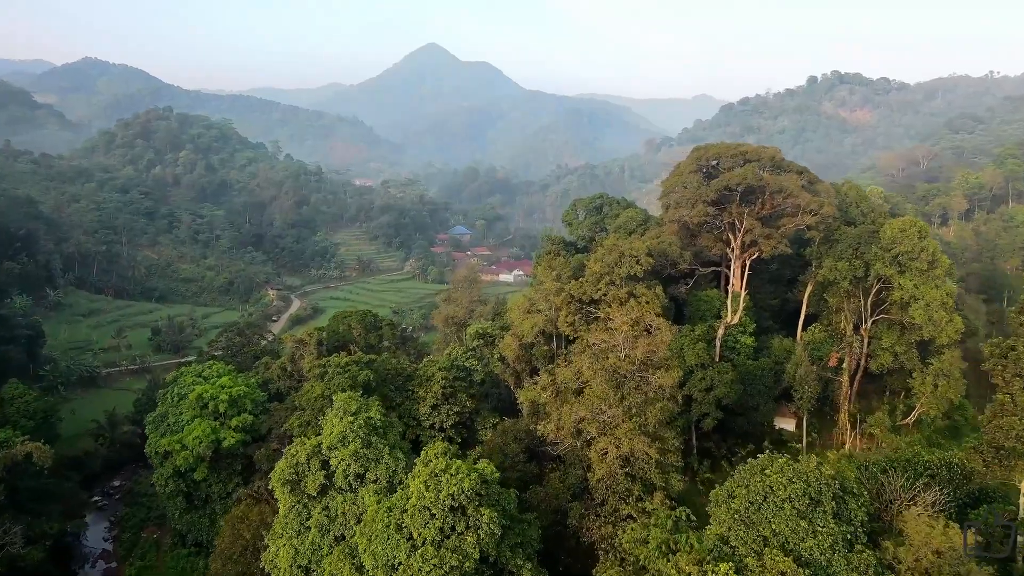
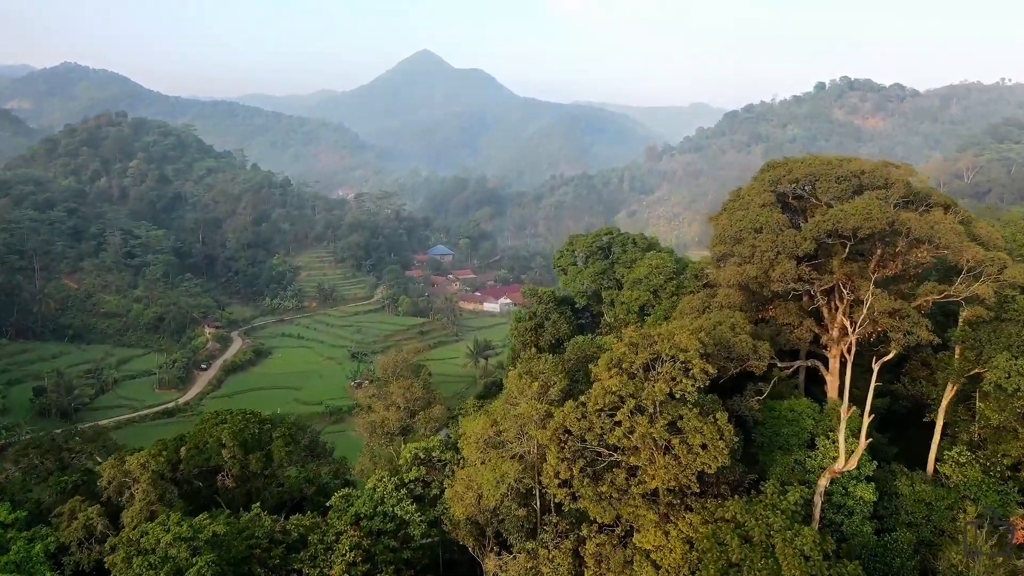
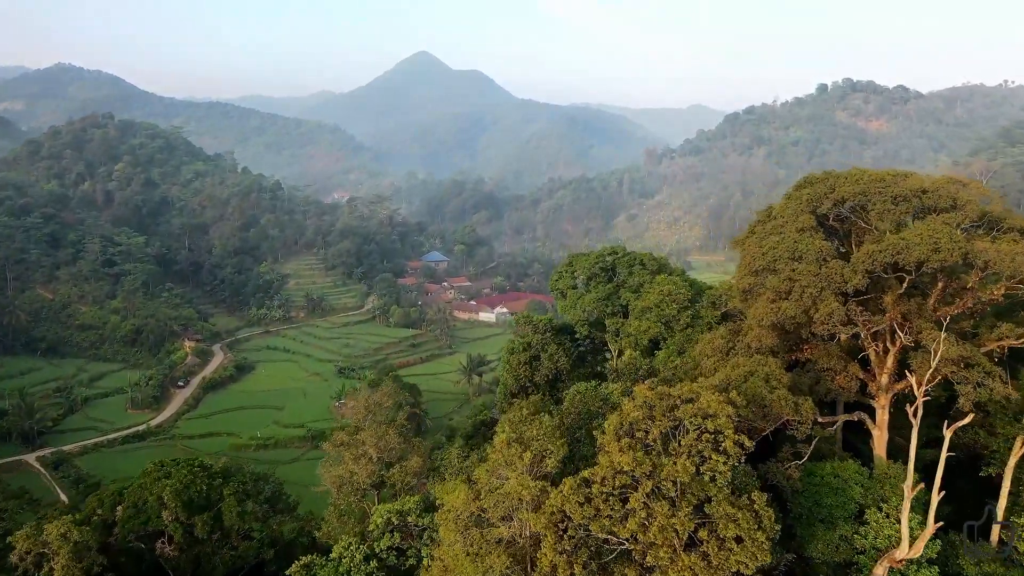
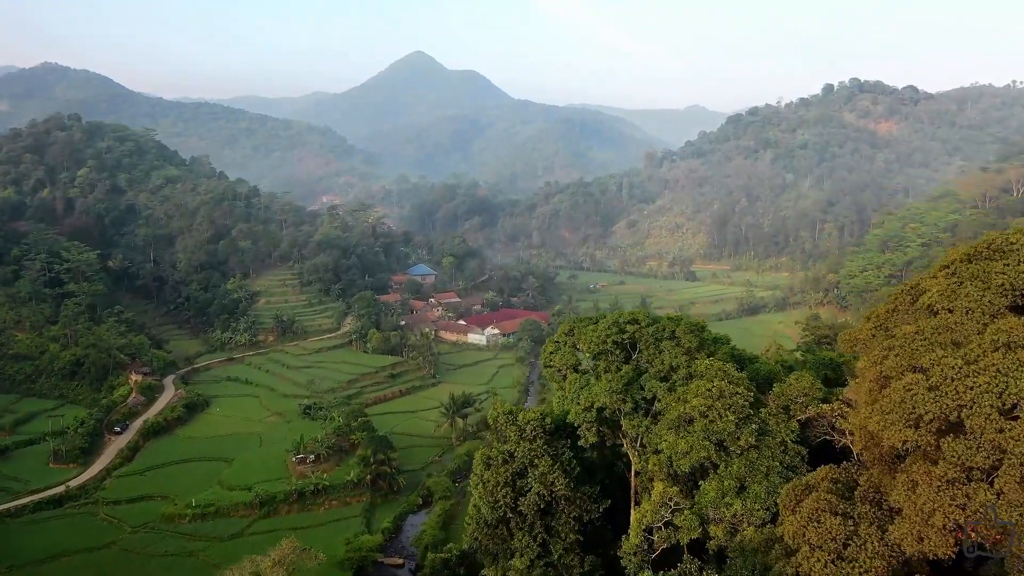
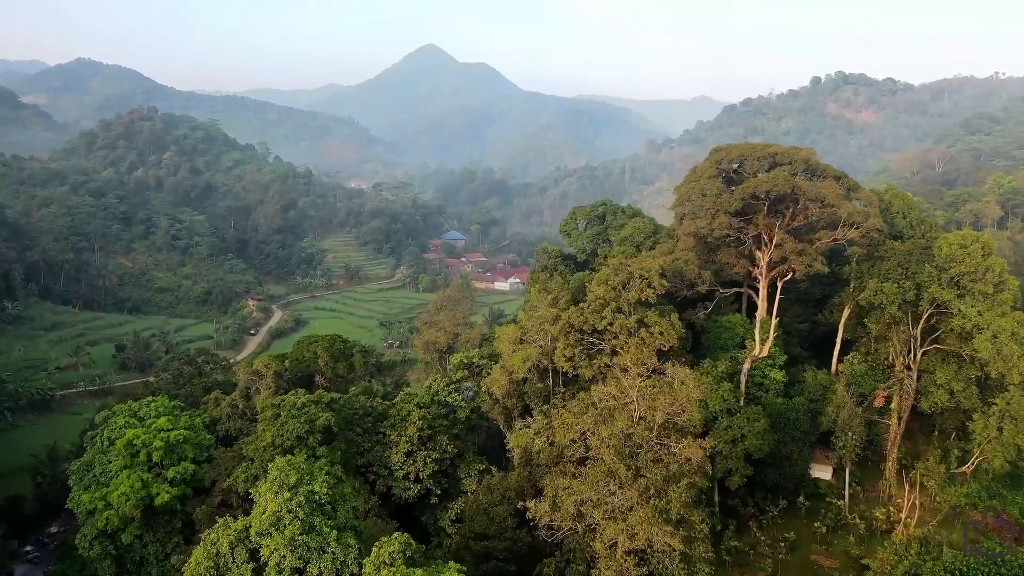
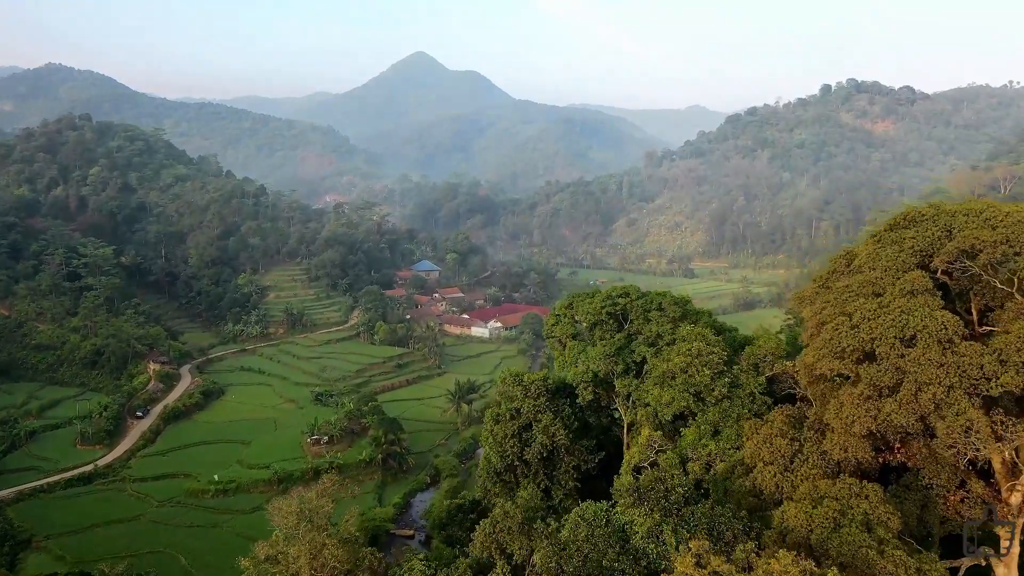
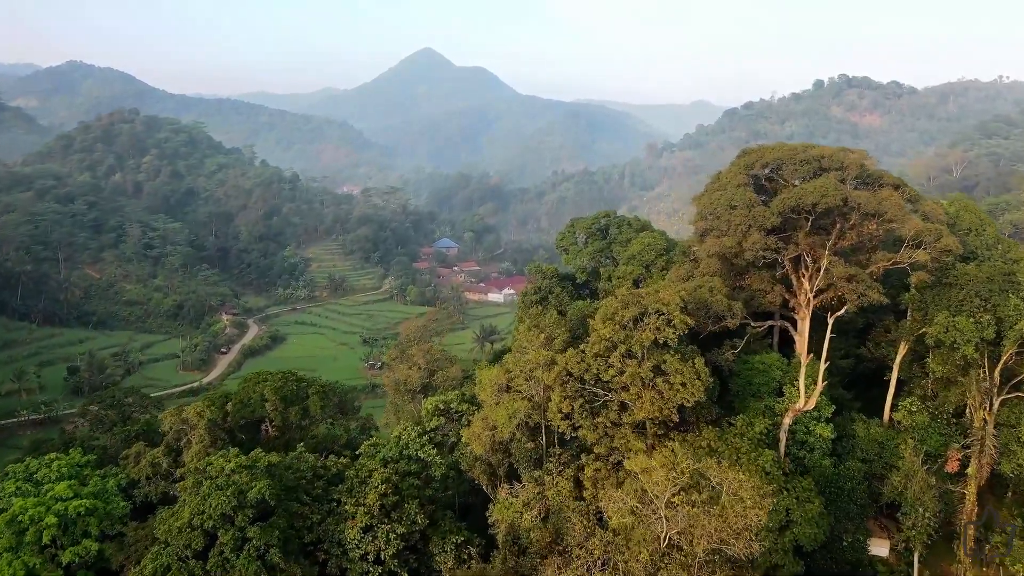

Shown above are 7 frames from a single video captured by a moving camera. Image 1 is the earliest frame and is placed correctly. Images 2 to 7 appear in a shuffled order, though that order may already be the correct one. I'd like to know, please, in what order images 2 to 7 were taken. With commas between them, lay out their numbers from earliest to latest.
5, 7, 2, 3, 6, 4
